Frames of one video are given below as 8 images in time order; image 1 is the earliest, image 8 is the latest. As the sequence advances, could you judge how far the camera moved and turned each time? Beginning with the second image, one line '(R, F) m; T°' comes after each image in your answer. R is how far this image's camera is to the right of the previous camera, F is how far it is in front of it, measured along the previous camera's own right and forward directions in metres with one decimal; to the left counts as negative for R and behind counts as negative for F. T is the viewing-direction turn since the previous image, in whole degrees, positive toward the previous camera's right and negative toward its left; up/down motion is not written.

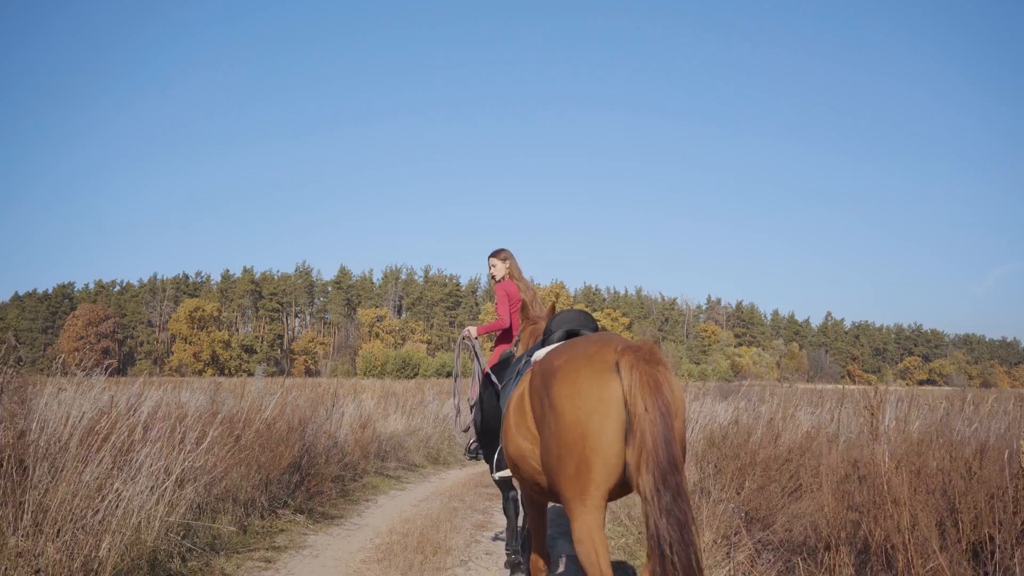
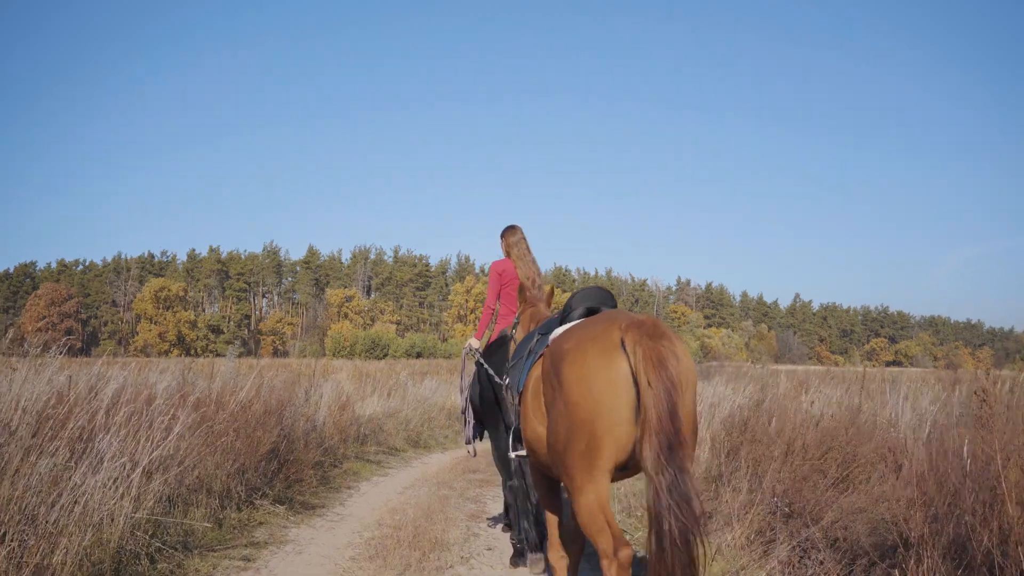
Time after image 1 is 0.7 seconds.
(-0.1, +0.2) m; +2°
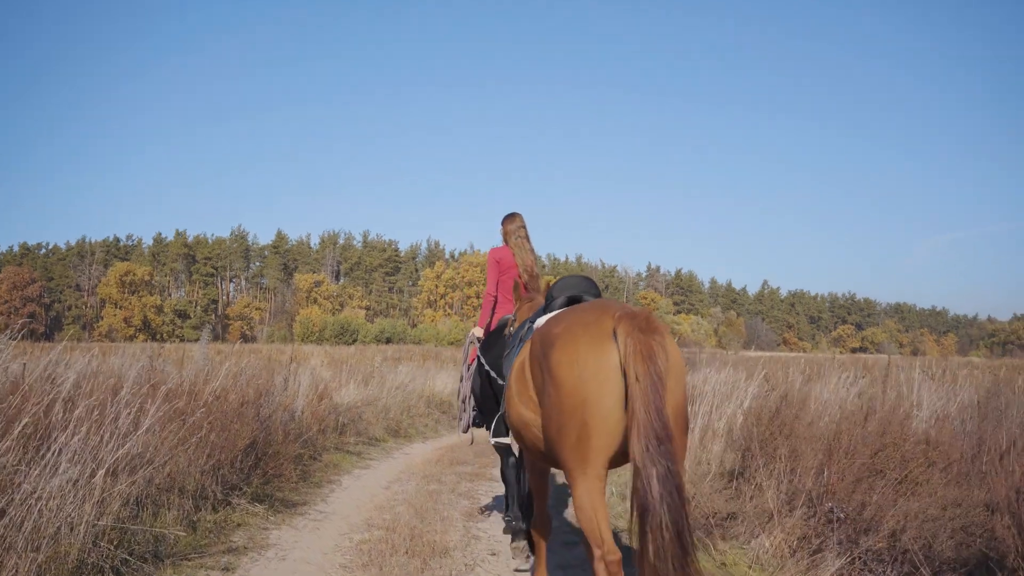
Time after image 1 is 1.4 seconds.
(-0.1, +0.2) m; +2°
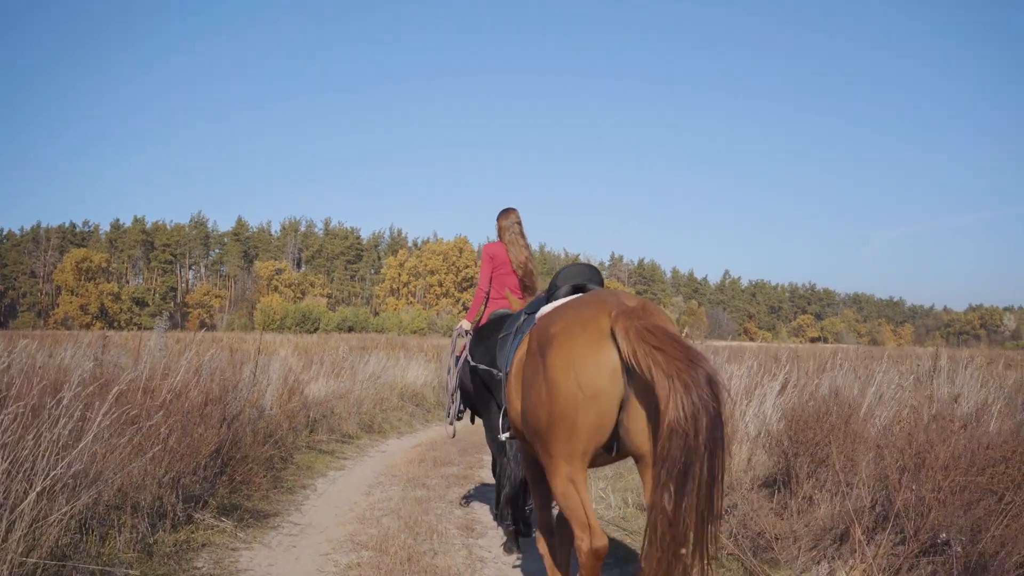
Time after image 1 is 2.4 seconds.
(-0.1, +0.3) m; +3°
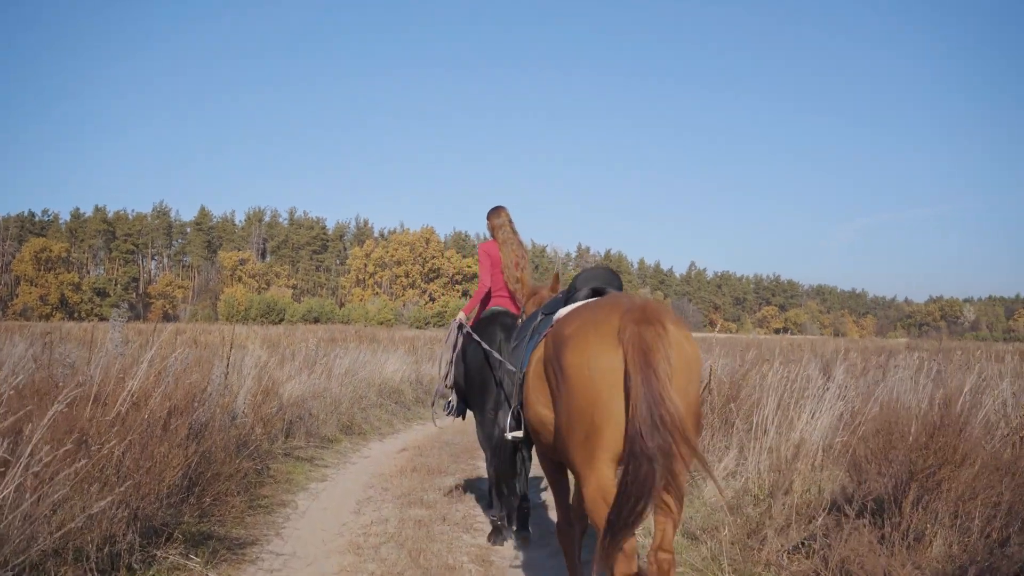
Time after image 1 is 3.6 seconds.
(-0.2, +0.3) m; +3°
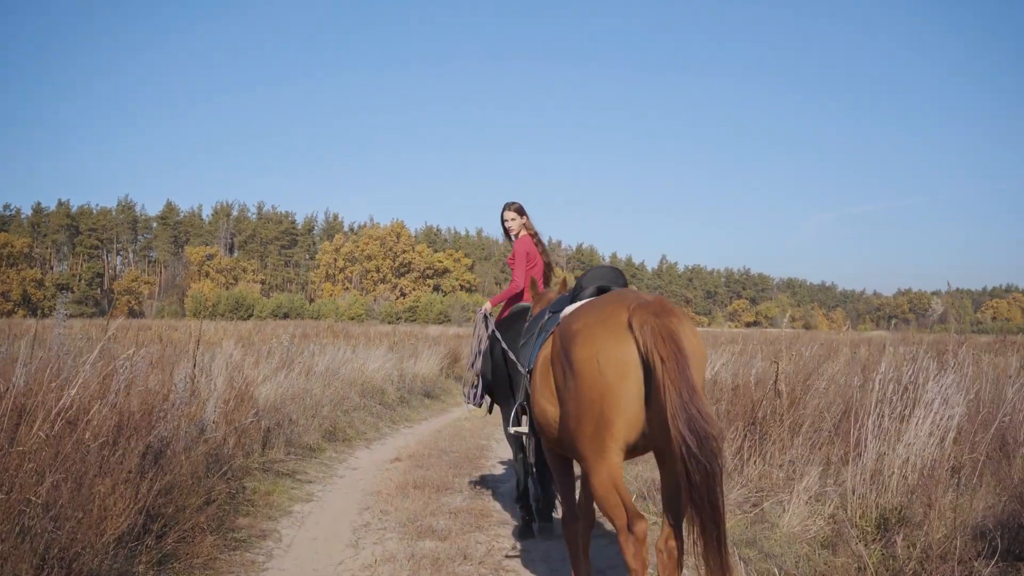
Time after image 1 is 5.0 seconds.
(-0.2, +0.4) m; +2°
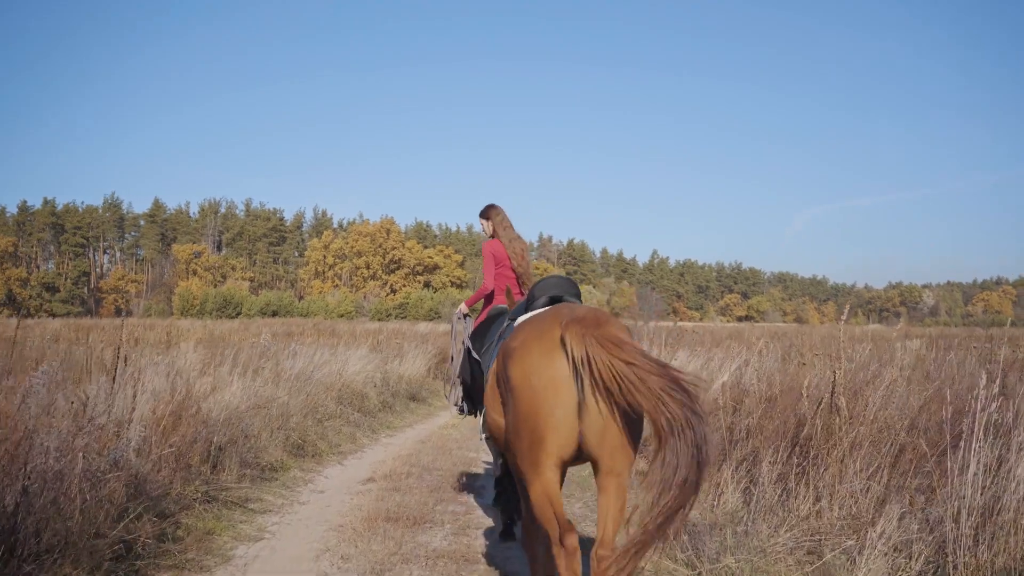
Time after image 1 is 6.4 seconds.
(0.0, +0.5) m; +1°
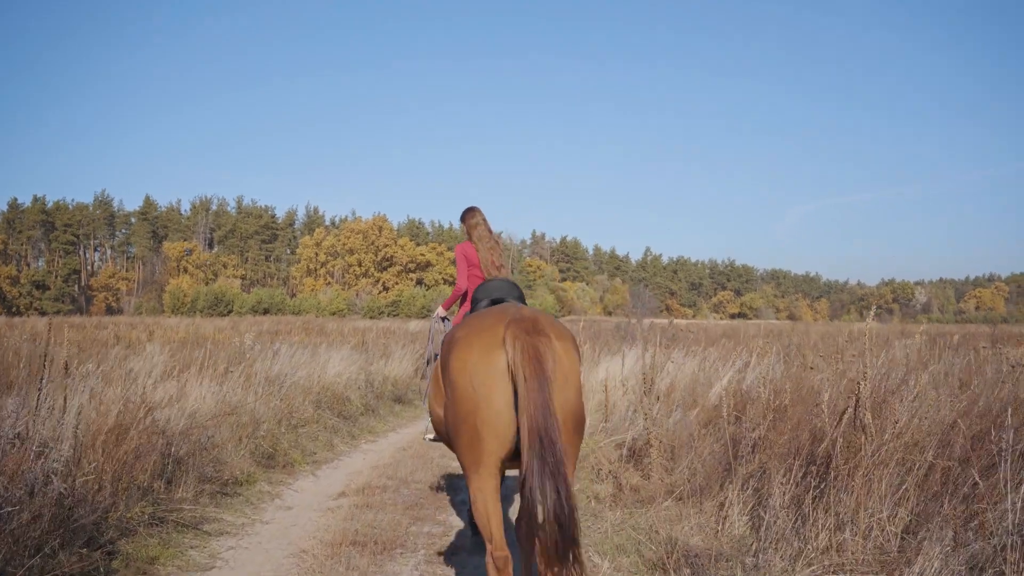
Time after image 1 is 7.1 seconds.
(0.0, +0.3) m; +1°
